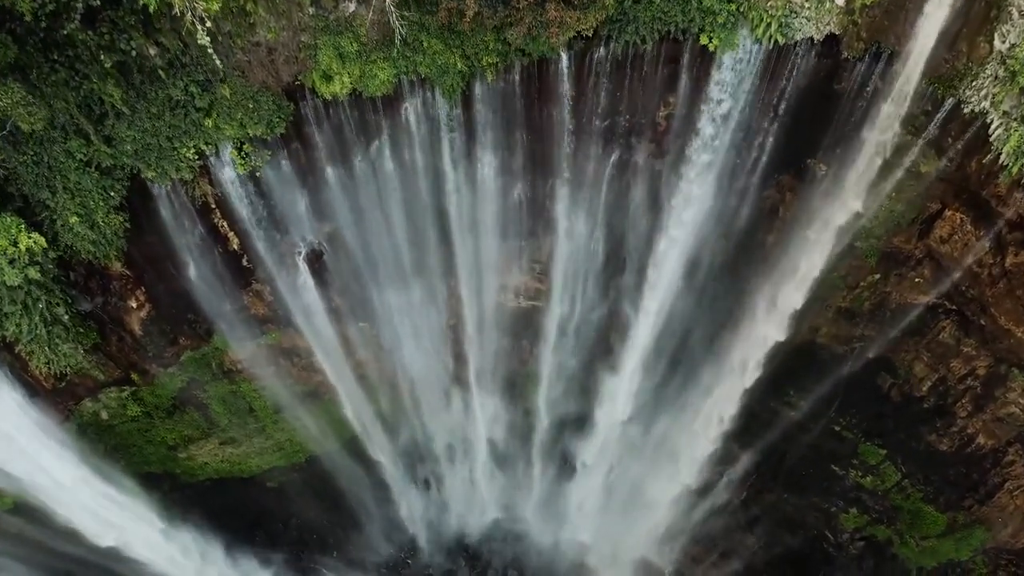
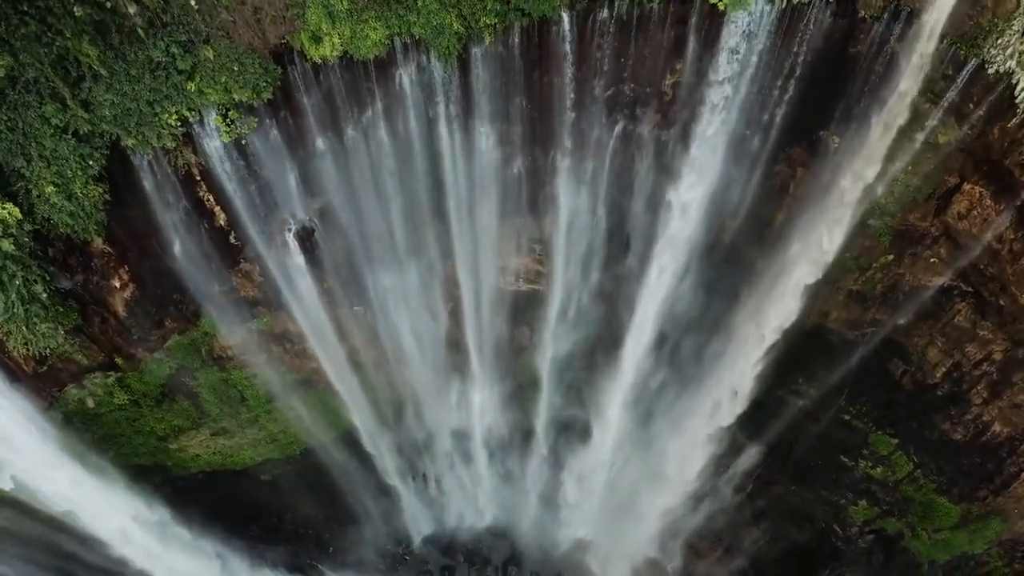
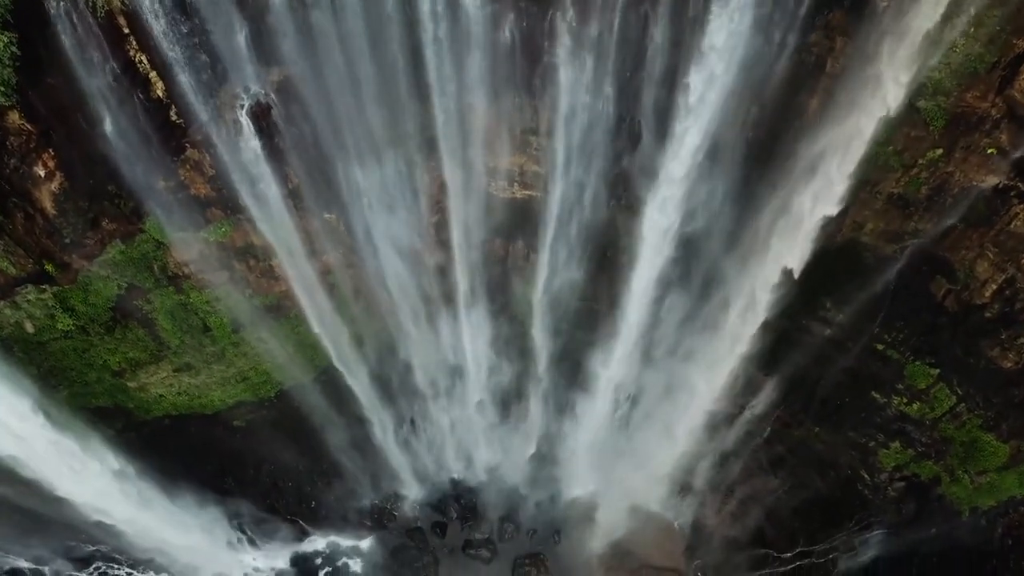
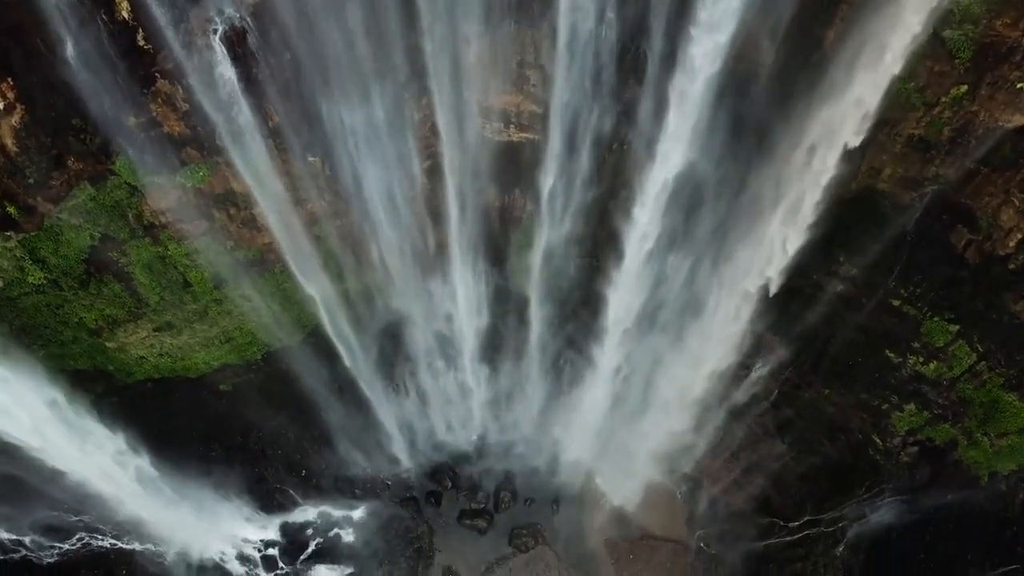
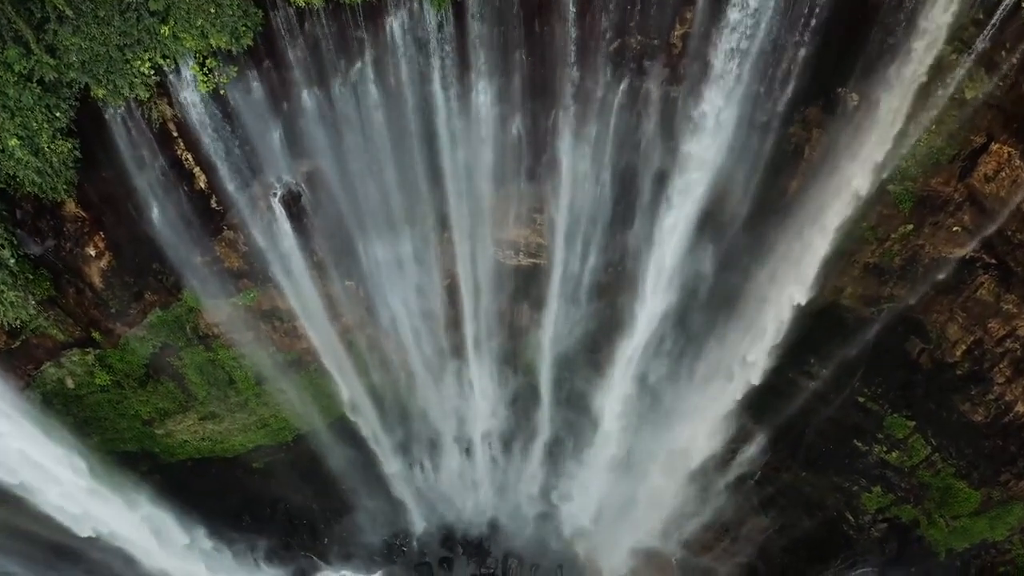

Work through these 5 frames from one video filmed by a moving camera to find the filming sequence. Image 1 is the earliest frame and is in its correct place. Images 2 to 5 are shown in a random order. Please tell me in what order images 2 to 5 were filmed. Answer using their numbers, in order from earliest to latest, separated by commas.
2, 5, 3, 4
